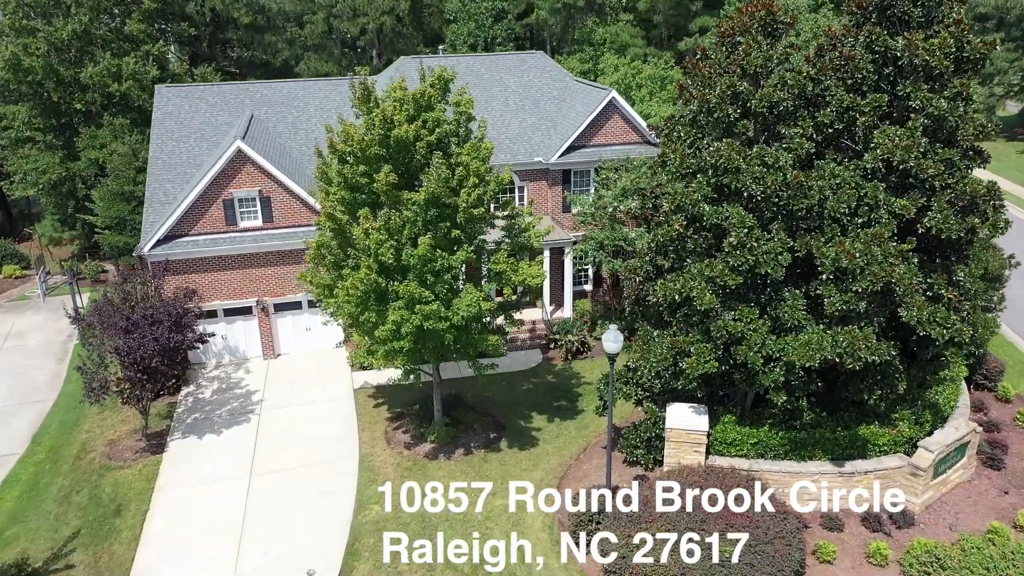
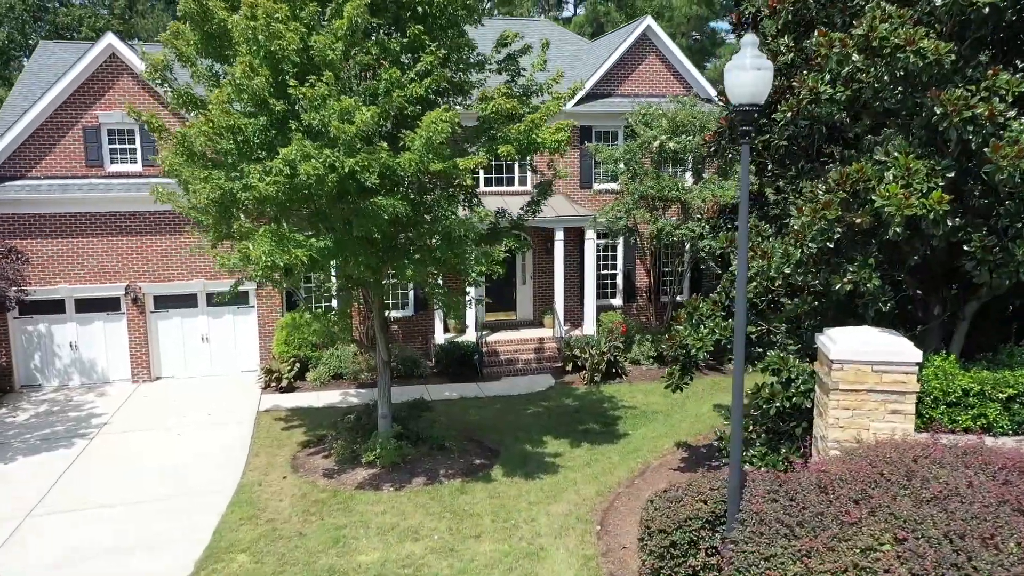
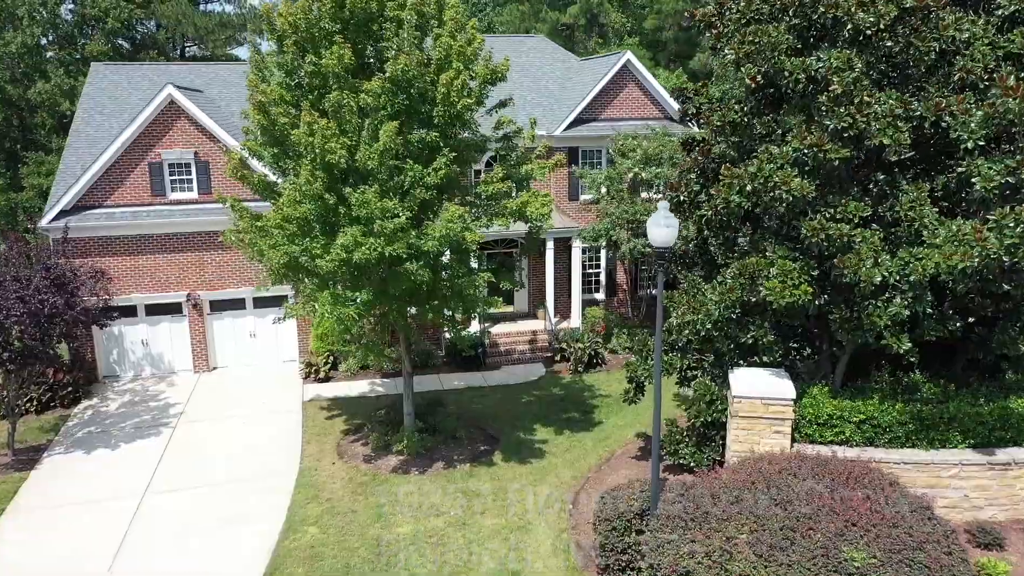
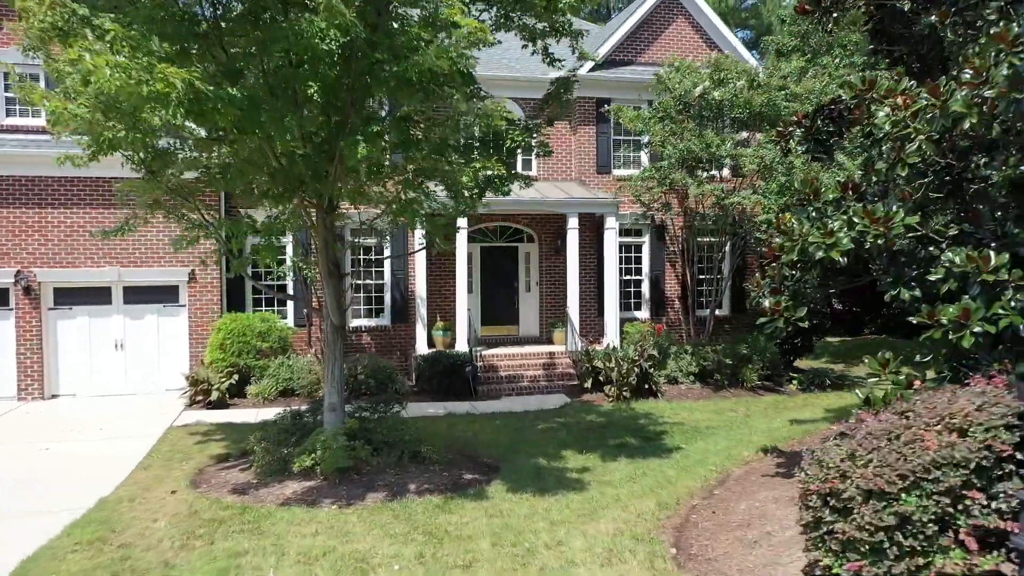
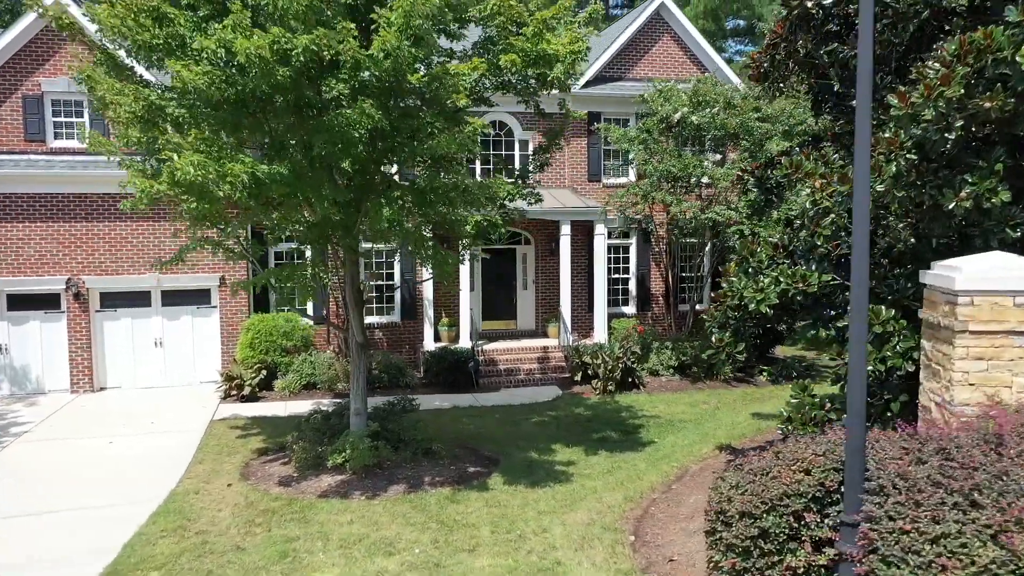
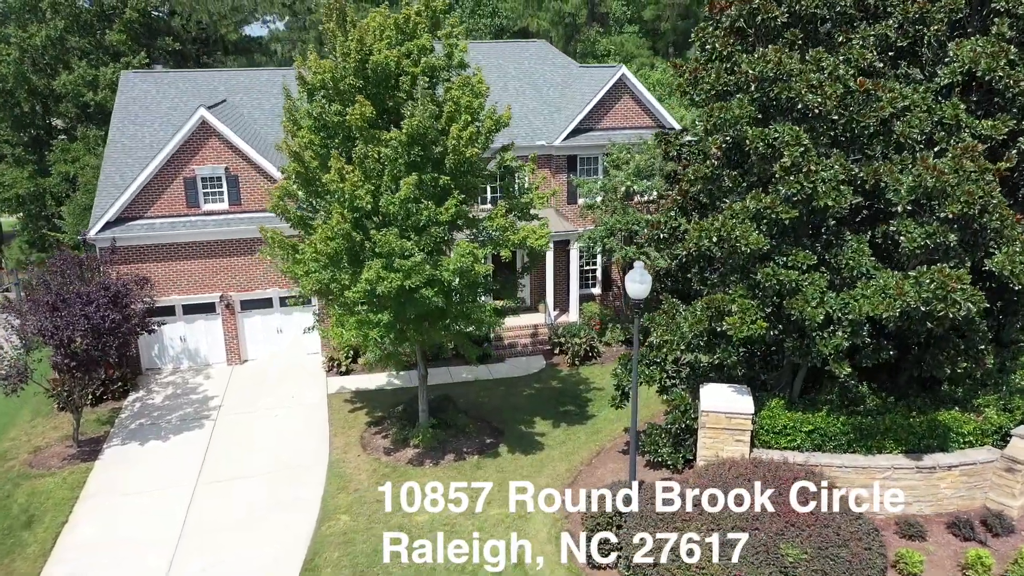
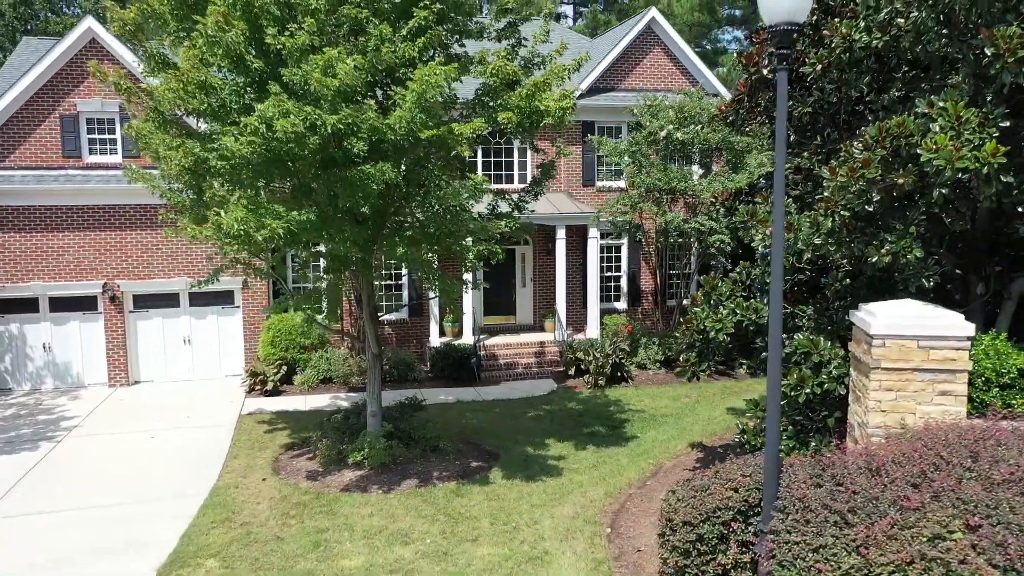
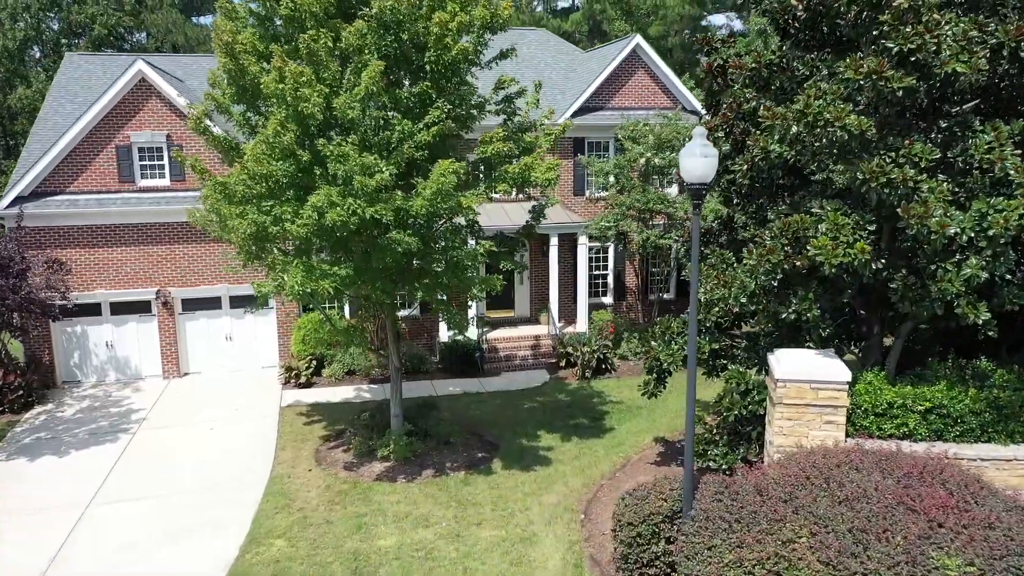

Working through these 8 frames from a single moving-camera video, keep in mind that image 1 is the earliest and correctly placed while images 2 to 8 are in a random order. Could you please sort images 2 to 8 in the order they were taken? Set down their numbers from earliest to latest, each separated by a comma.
6, 3, 8, 2, 7, 5, 4
